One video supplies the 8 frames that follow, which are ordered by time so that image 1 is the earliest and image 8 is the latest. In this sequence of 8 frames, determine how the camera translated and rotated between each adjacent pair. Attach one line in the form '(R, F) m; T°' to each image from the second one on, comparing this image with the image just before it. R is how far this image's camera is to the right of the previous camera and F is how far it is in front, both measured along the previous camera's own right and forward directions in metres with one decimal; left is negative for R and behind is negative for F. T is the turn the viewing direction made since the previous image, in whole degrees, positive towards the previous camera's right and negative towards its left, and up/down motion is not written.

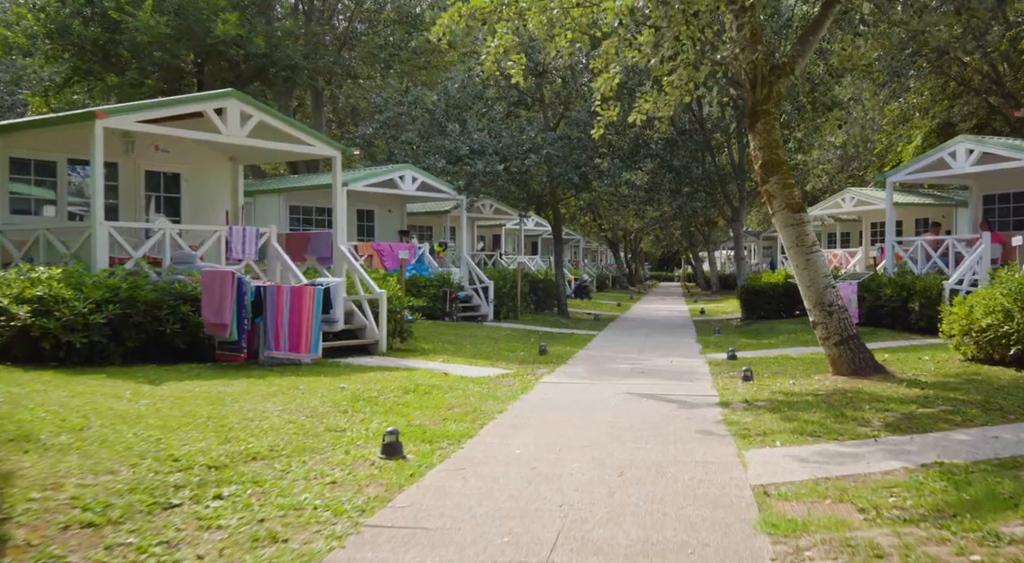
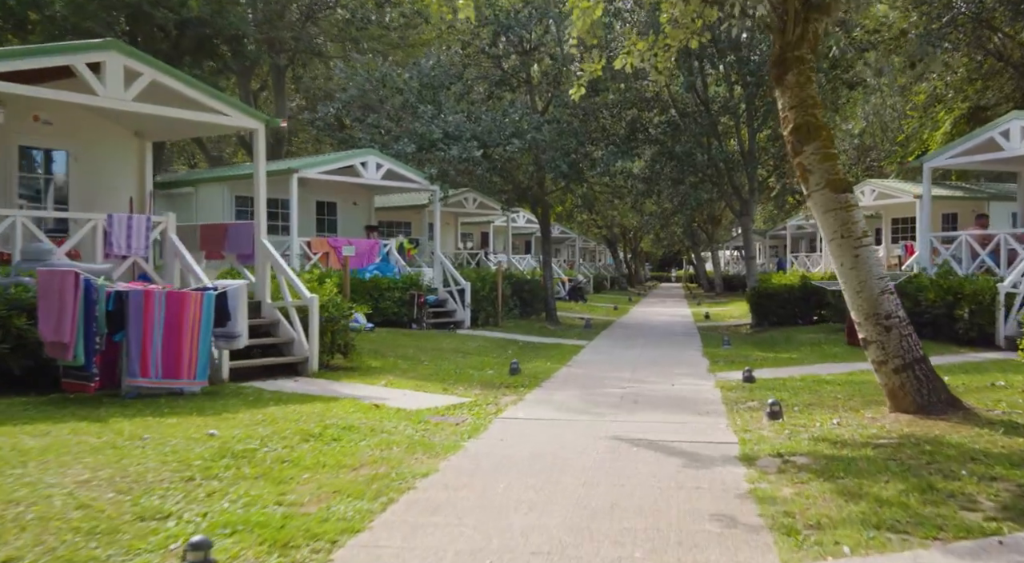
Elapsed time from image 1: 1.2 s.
(+0.5, +2.8) m; 0°
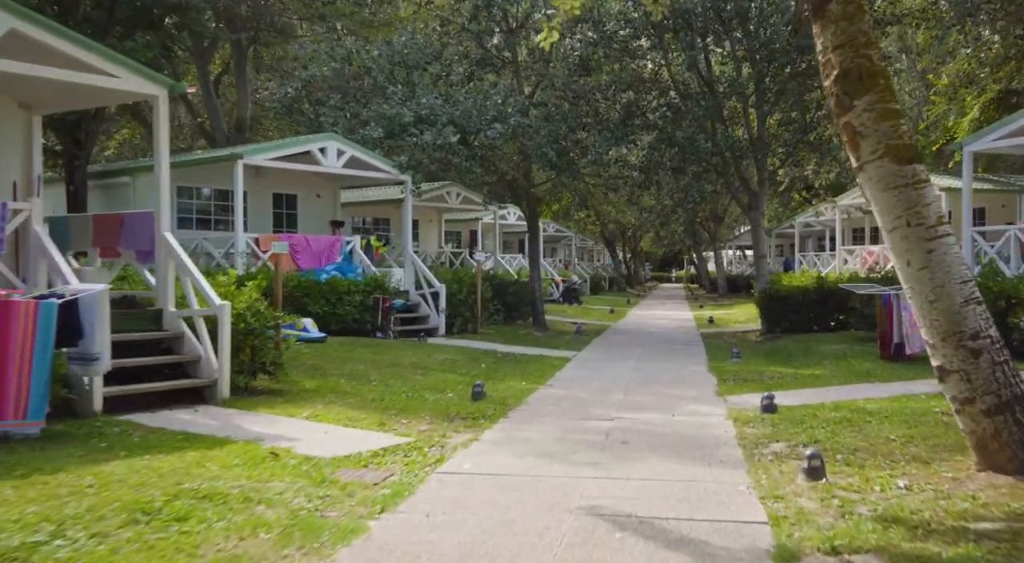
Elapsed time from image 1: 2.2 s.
(+0.4, +2.3) m; 0°
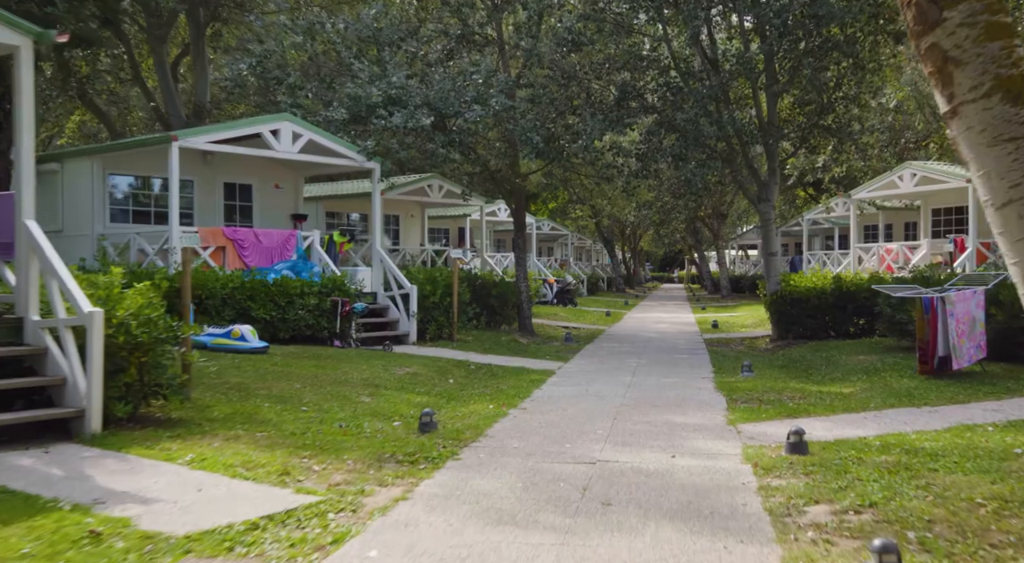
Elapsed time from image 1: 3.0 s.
(+0.4, +2.0) m; 0°
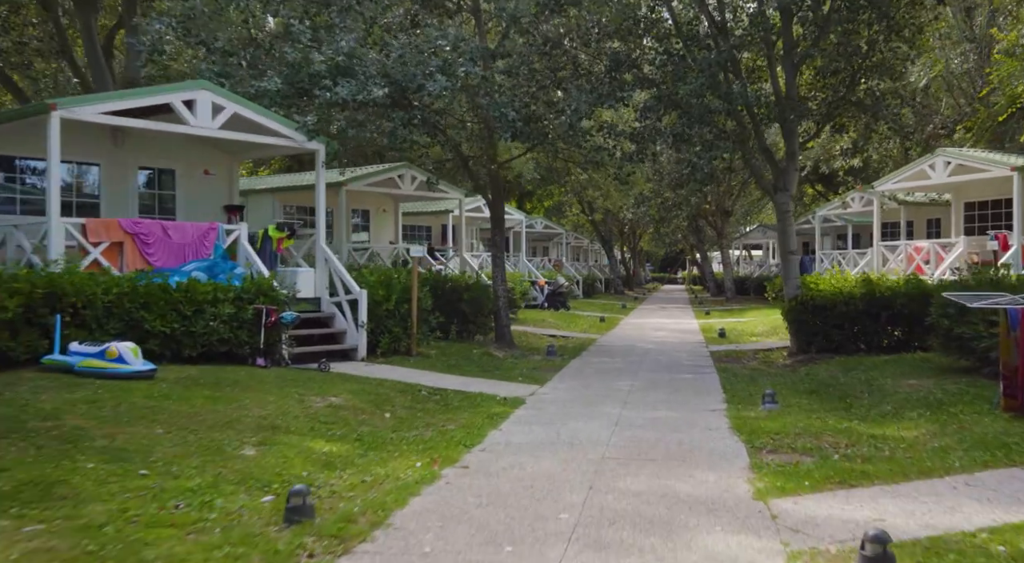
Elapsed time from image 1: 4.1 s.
(+0.5, +2.6) m; 0°
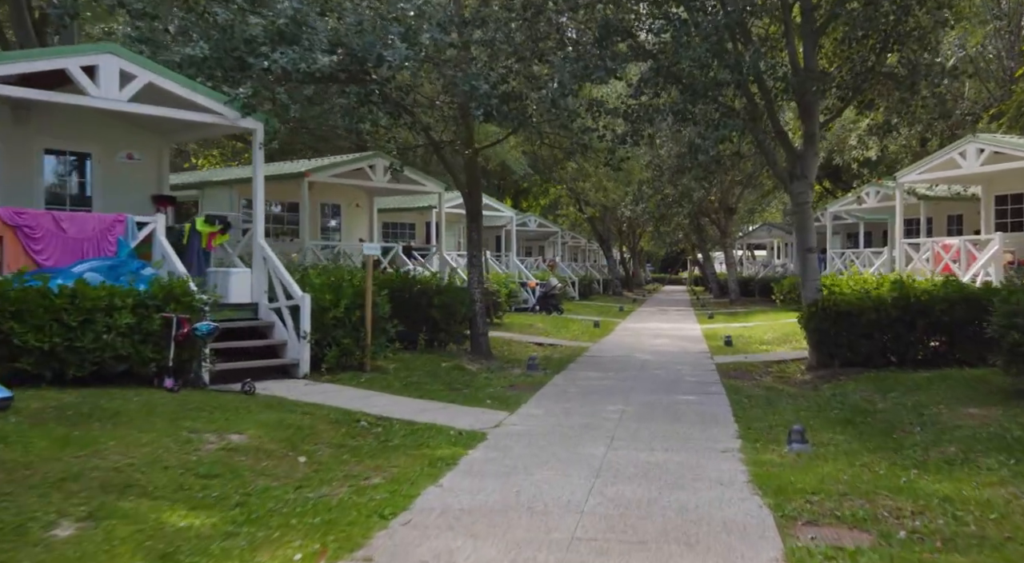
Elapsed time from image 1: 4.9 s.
(+0.4, +2.1) m; 0°
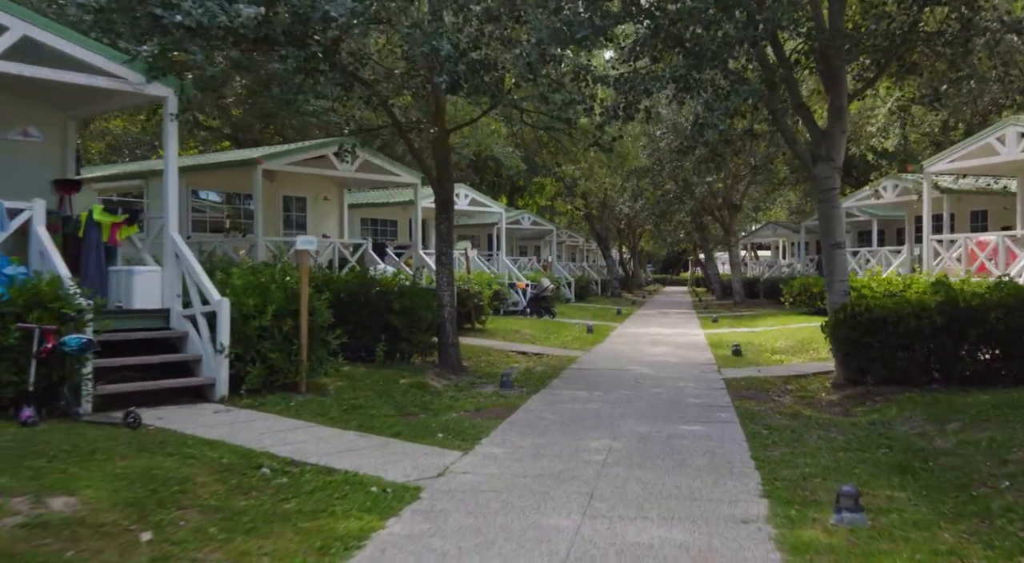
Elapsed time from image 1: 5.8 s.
(+0.4, +2.0) m; 0°
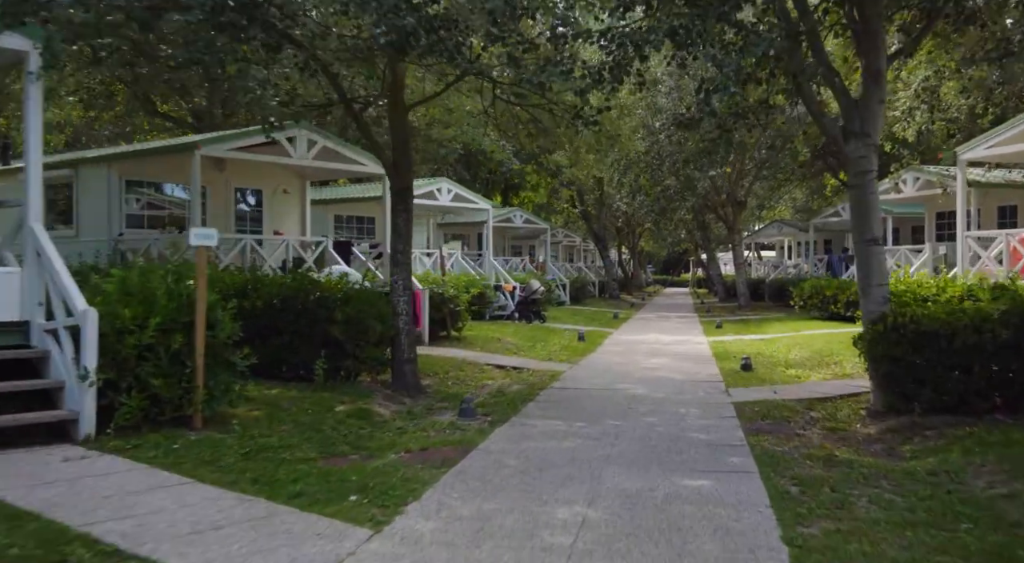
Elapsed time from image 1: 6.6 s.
(+0.4, +2.0) m; 0°
